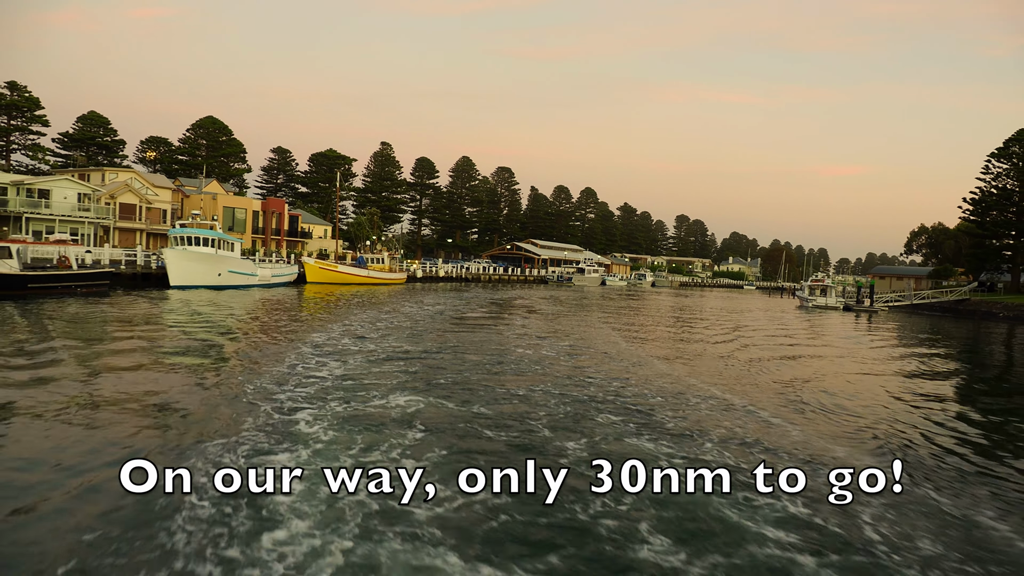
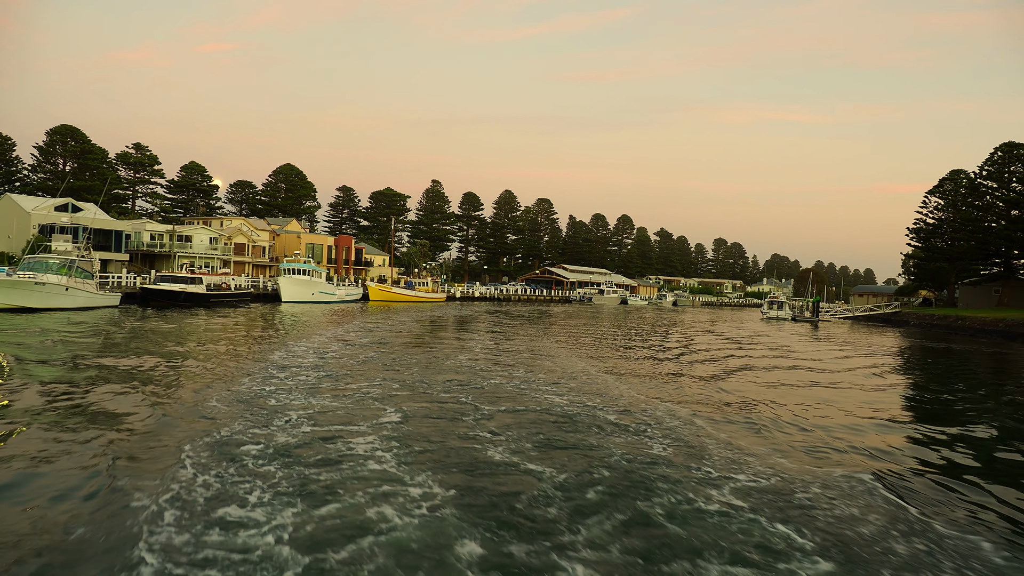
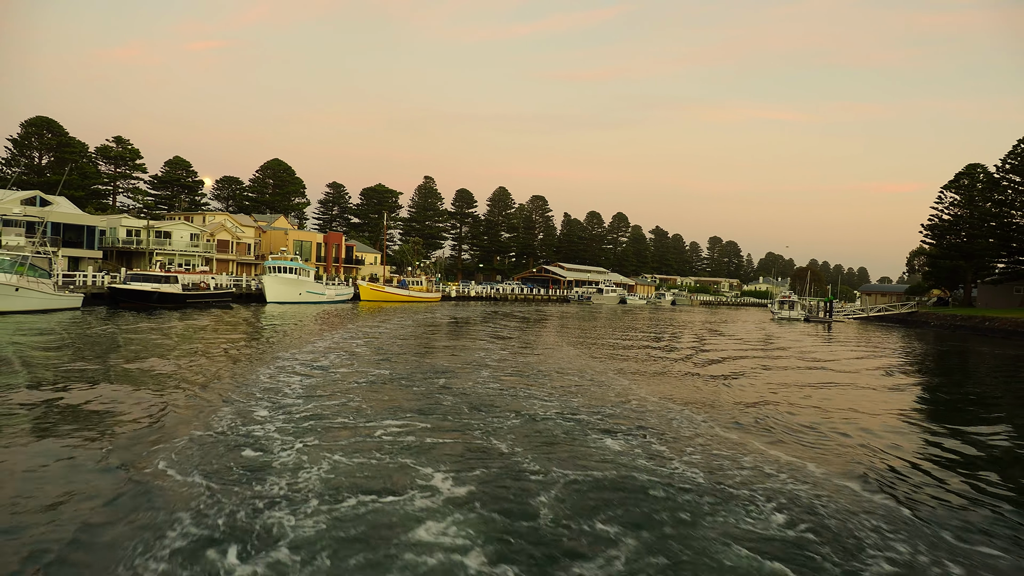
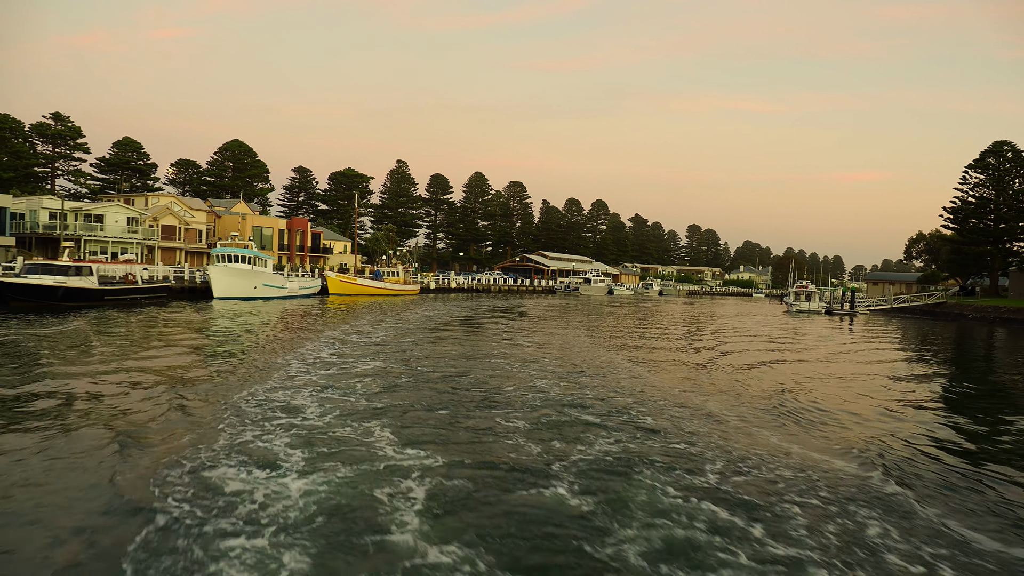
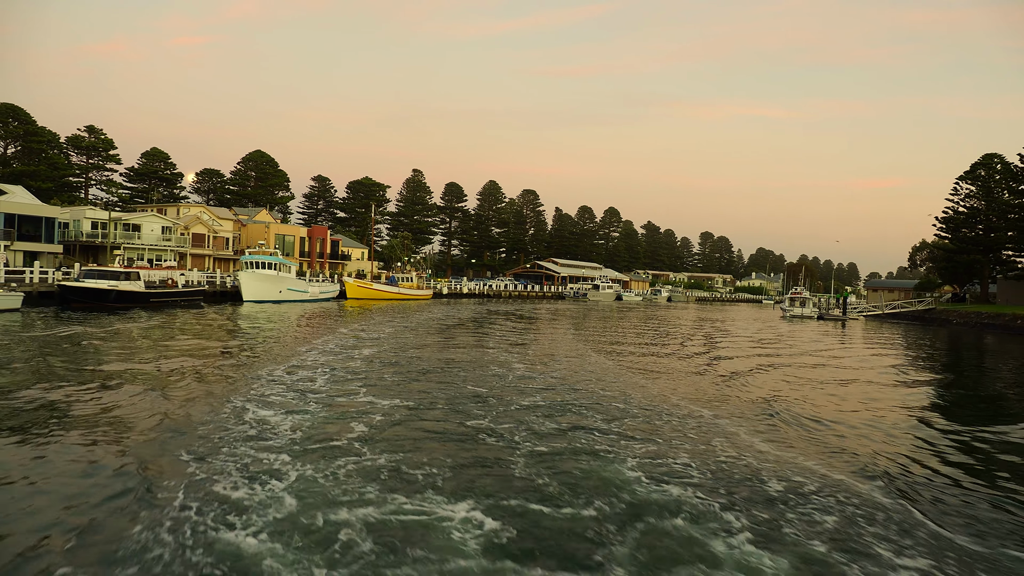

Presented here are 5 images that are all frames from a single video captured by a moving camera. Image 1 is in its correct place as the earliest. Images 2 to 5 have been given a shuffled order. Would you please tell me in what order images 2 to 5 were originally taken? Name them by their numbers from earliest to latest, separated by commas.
4, 5, 3, 2
